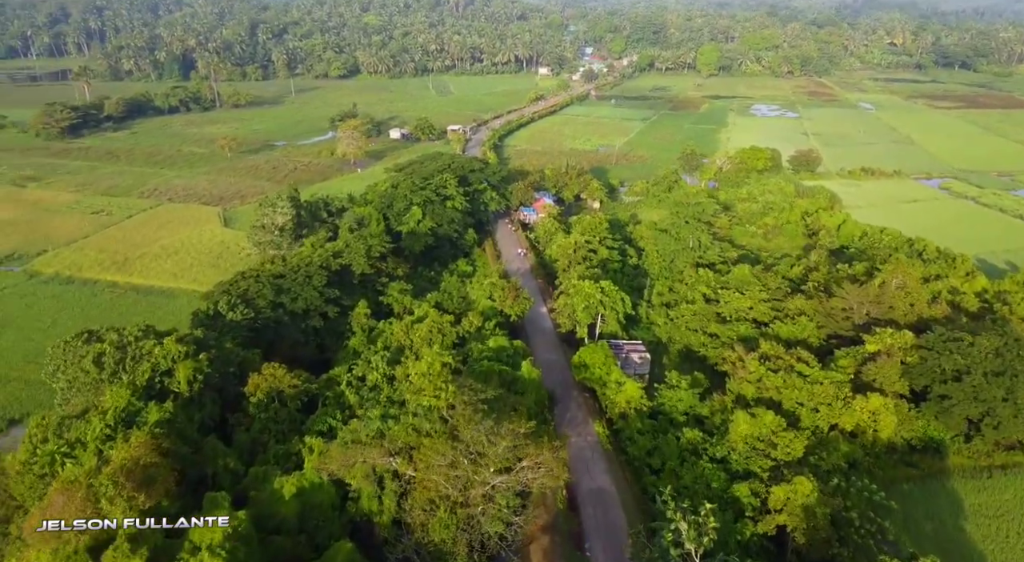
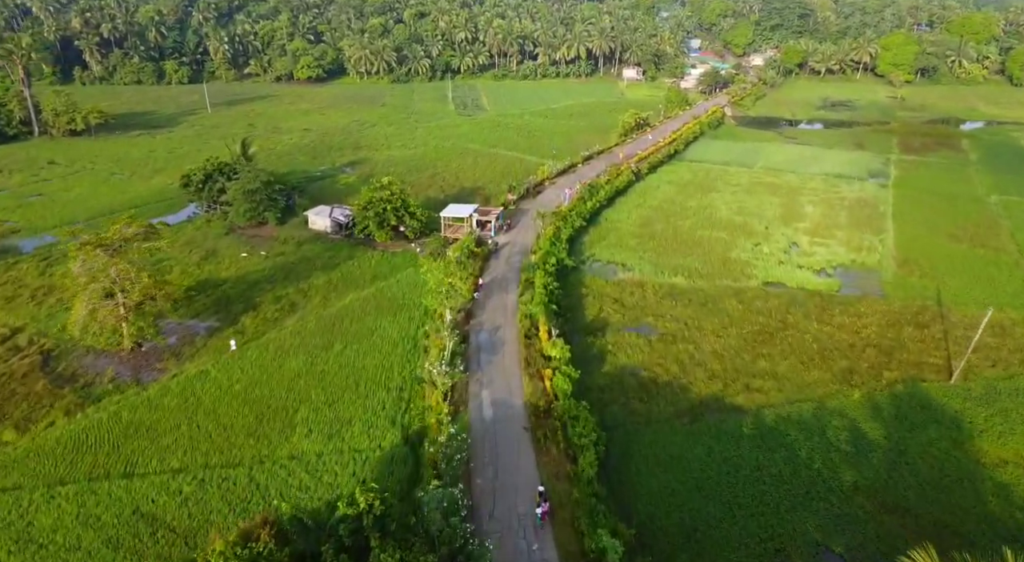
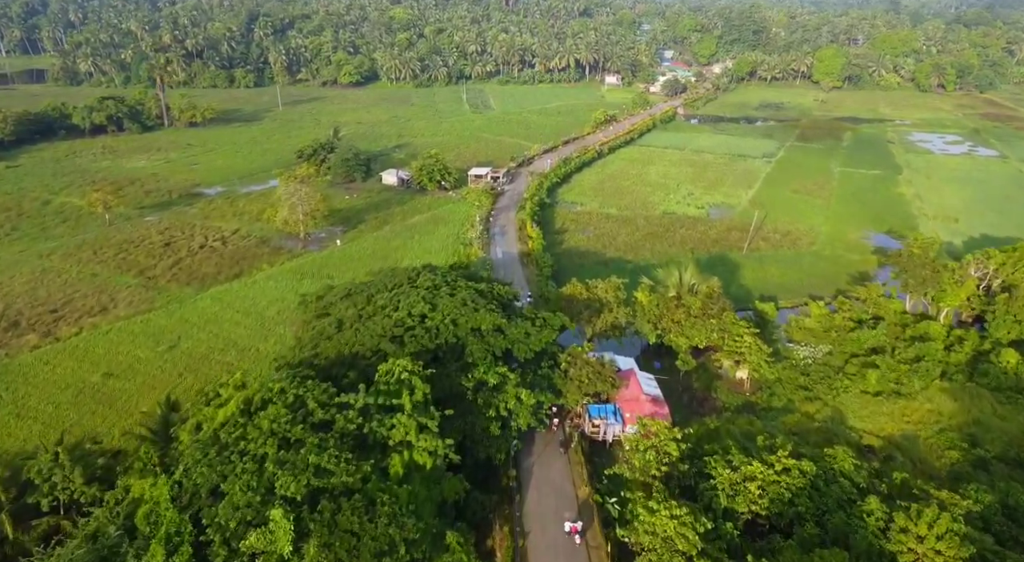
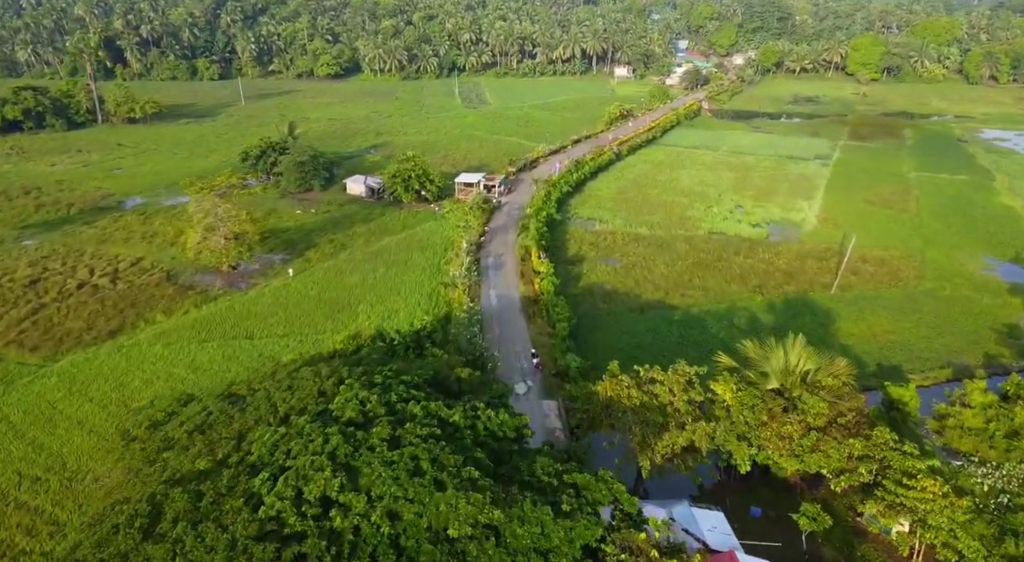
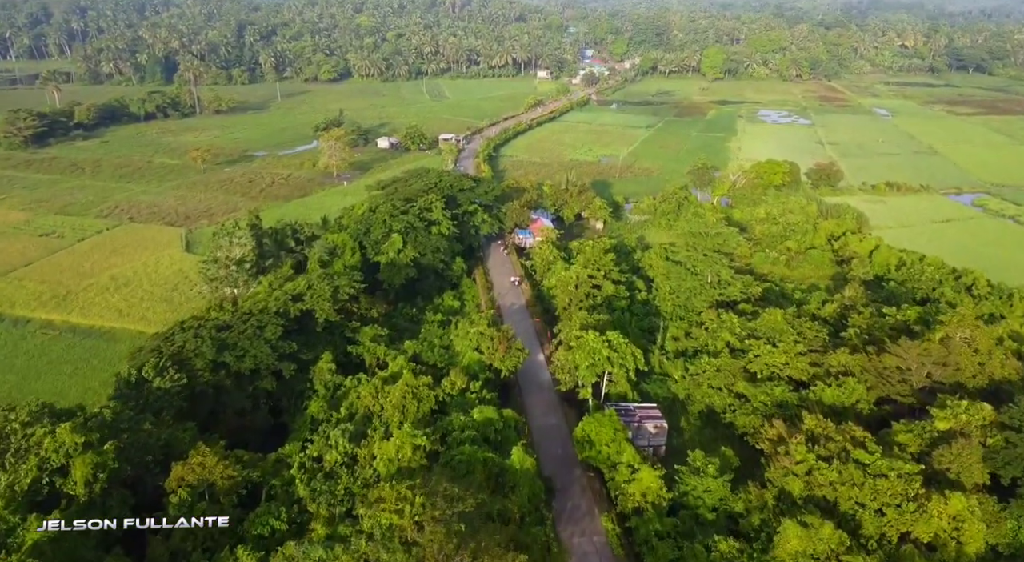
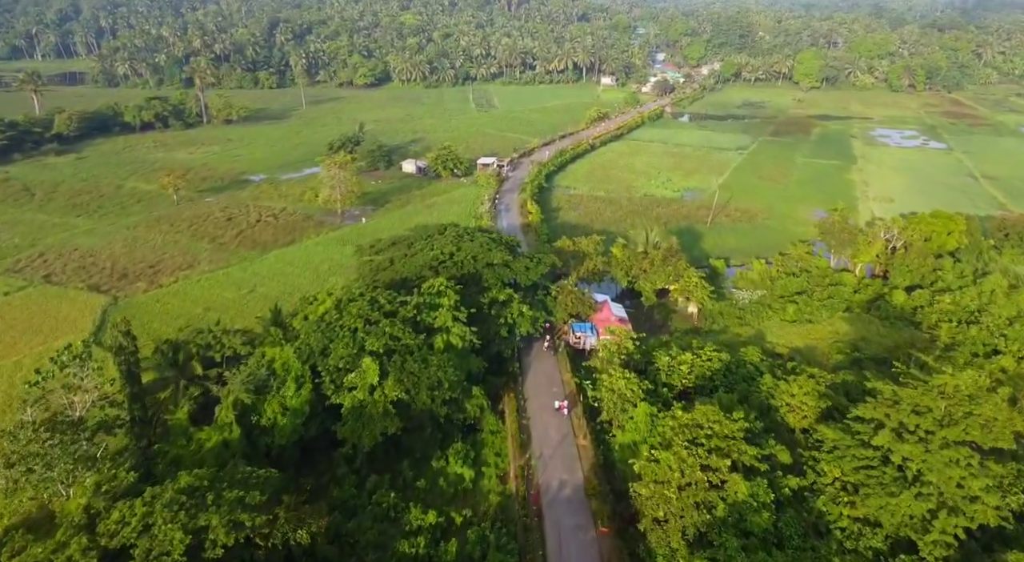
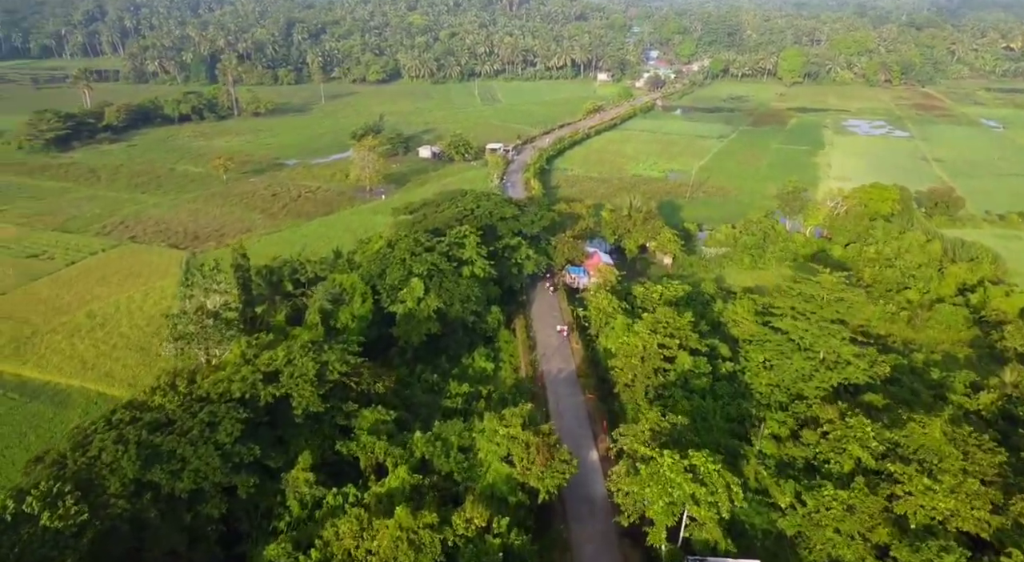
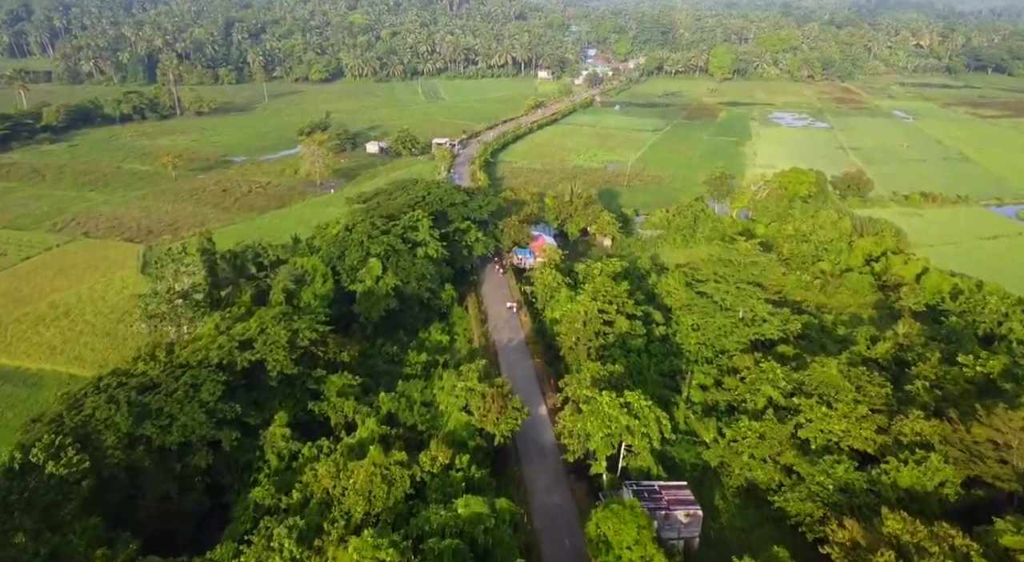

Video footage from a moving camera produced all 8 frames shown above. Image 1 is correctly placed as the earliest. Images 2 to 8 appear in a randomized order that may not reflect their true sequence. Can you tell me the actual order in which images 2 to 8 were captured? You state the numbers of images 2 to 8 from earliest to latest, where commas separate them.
5, 8, 7, 6, 3, 4, 2
